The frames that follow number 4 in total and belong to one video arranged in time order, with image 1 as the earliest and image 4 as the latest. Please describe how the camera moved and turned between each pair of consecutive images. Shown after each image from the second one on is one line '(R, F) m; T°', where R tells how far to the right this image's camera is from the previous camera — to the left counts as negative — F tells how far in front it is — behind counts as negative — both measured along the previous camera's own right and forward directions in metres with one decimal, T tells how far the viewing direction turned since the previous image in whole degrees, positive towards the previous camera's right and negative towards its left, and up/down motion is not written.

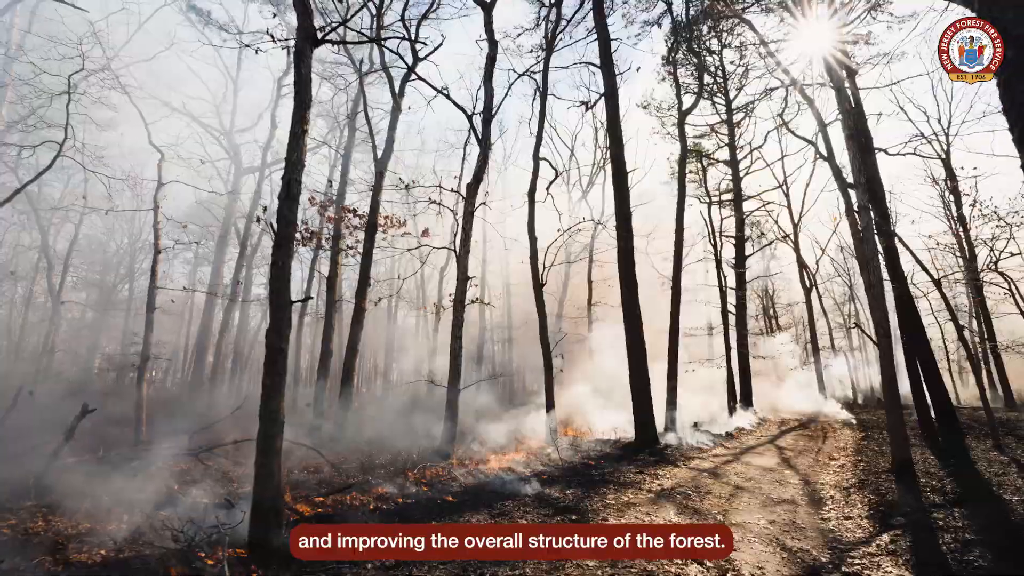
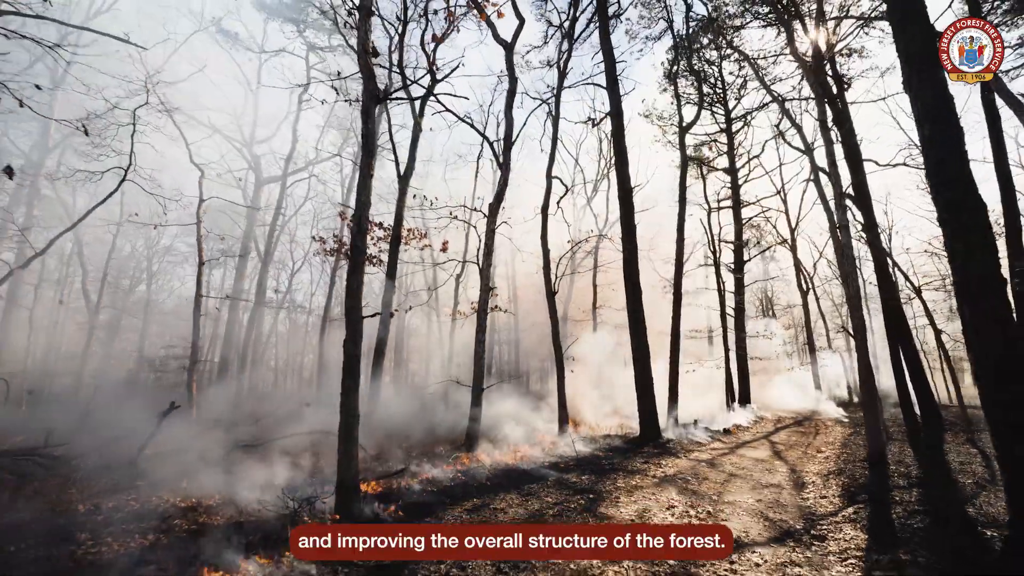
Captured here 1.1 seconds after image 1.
(-0.3, -0.9) m; 0°
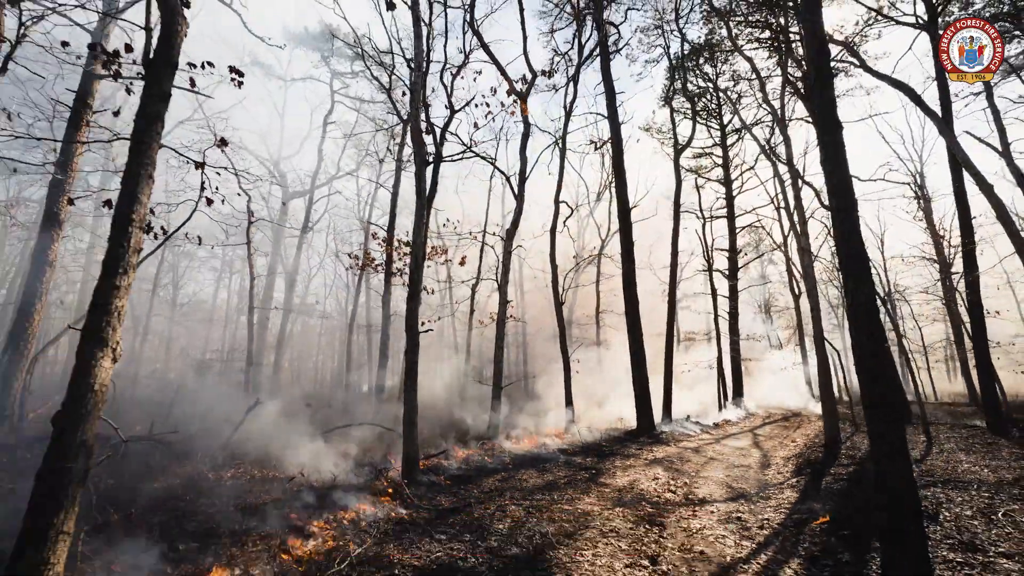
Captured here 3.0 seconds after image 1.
(-0.2, -1.5) m; 0°
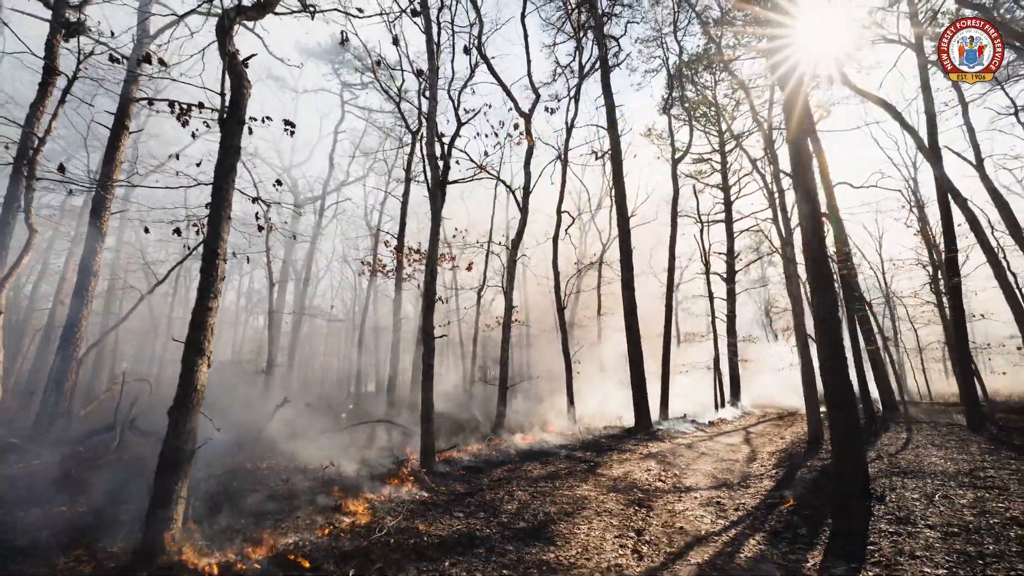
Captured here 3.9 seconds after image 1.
(0.0, -0.7) m; 0°
